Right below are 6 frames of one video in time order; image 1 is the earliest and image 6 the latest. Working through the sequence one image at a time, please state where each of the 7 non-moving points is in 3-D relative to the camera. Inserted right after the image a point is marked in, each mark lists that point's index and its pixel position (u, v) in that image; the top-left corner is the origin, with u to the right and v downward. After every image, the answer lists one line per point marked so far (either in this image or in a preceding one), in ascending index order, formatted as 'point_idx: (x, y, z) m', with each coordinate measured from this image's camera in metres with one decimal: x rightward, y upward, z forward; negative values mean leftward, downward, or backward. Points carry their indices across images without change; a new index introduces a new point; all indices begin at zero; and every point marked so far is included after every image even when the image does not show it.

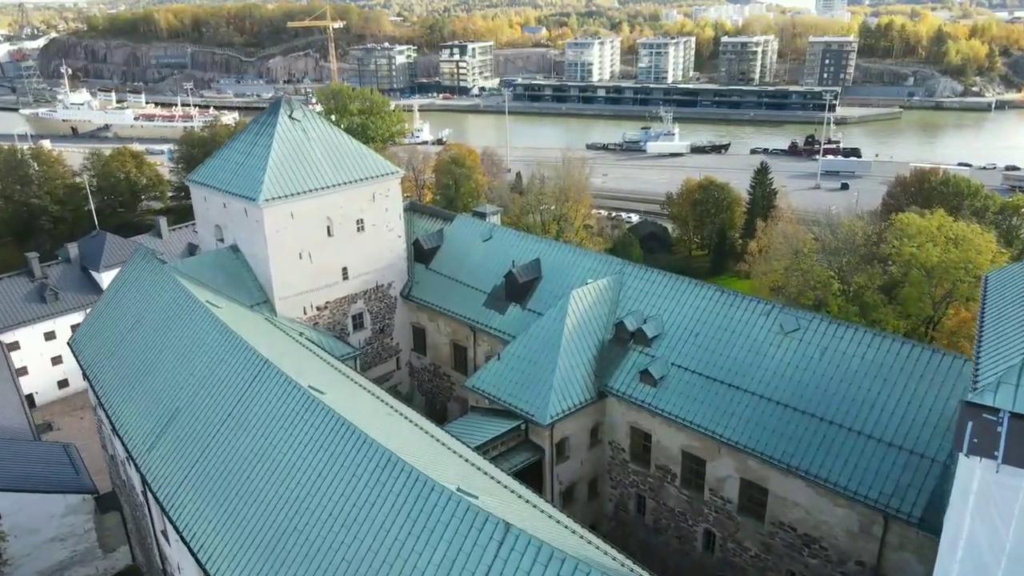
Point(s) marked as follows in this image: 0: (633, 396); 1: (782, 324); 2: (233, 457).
0: (+3.1, -2.8, +19.0) m
1: (+6.6, -0.9, +17.9) m
2: (-5.6, -3.4, +14.8) m
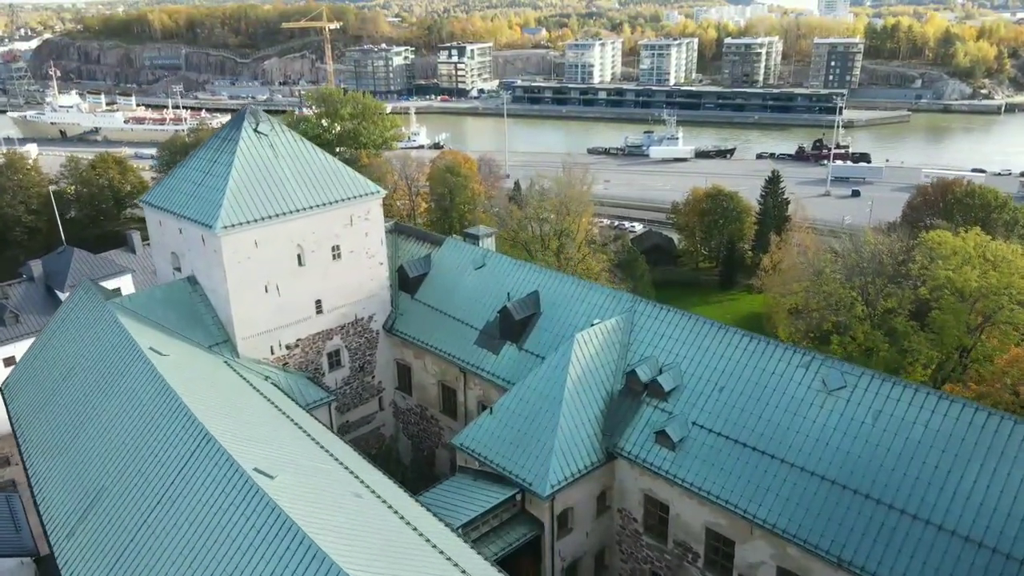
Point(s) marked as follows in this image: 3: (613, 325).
0: (+3.0, -3.8, +16.2) m
1: (+6.4, -1.9, +15.2) m
2: (-5.7, -4.4, +12.0) m
3: (+2.5, -0.9, +18.2) m
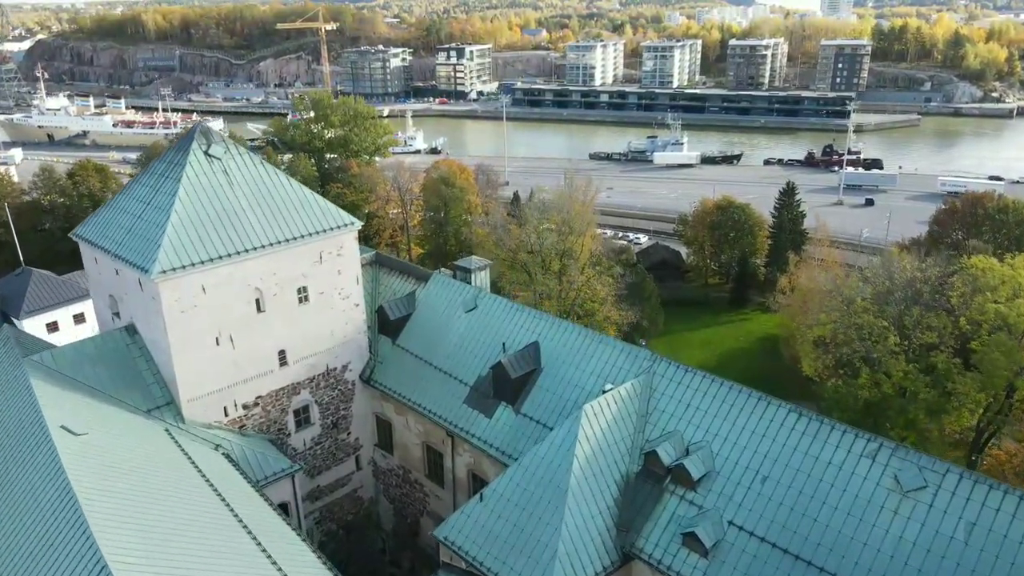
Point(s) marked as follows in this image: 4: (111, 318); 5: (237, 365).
0: (+2.9, -5.0, +13.1) m
1: (+6.3, -3.1, +12.1) m
2: (-5.8, -5.6, +8.9) m
3: (+2.4, -2.1, +15.1) m
4: (-9.9, -0.7, +18.3) m
5: (-6.5, -1.8, +17.4) m
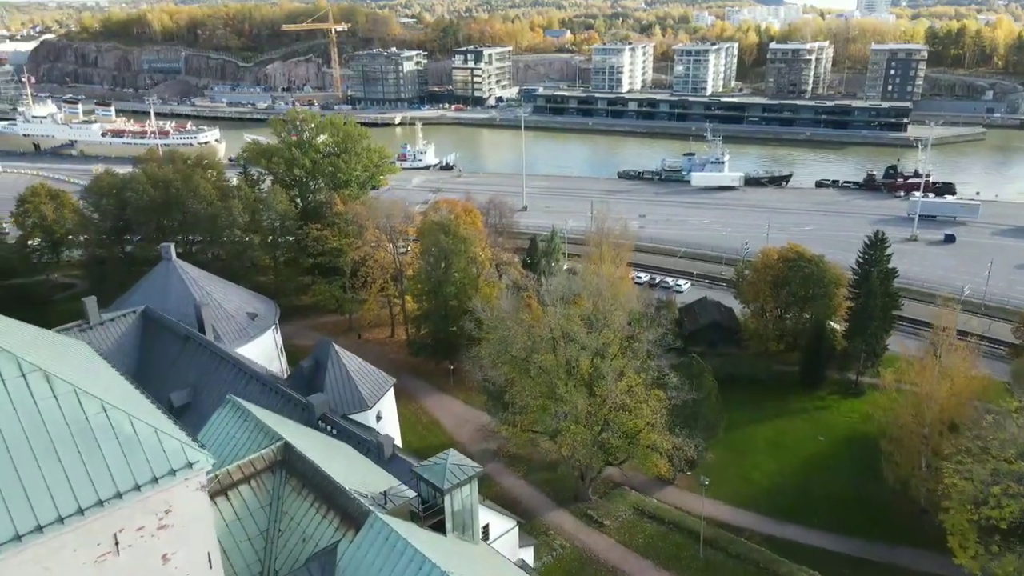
0: (+2.7, -8.9, +3.4) m
1: (+6.1, -7.1, +2.3) m
2: (-6.2, -9.4, -0.6) m
3: (+2.3, -6.0, +5.4) m
4: (-10.0, -4.5, +8.9) m
5: (-6.6, -5.6, +8.0) m
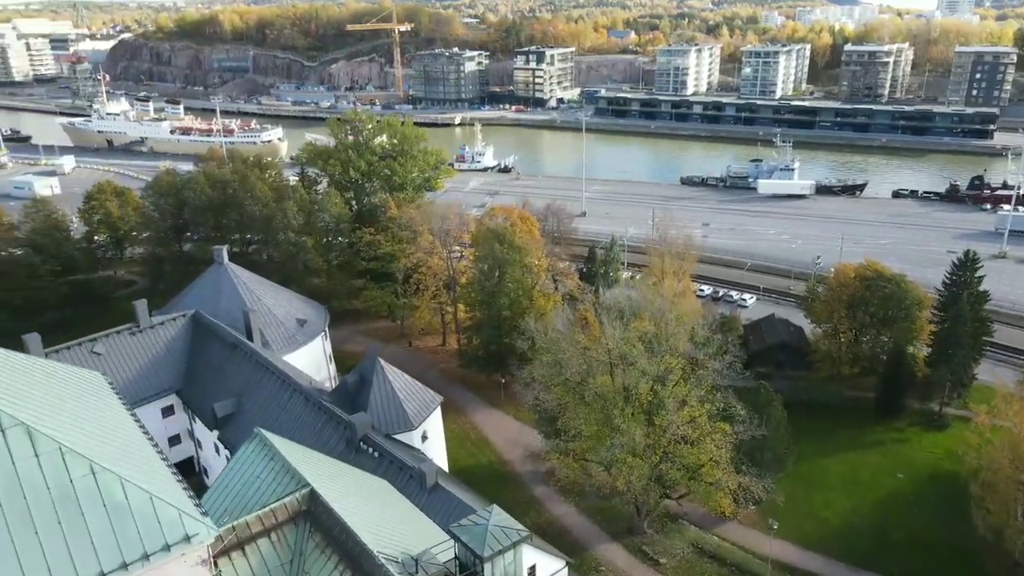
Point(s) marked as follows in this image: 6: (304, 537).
0: (+2.6, -9.6, +1.6) m
1: (+6.0, -7.8, +0.3) m
2: (-6.6, -9.8, -1.6) m
3: (+2.4, -6.7, +3.6) m
4: (-9.5, -4.8, +8.1) m
5: (-6.2, -6.0, +6.9) m
6: (-3.2, -4.0, +11.3) m
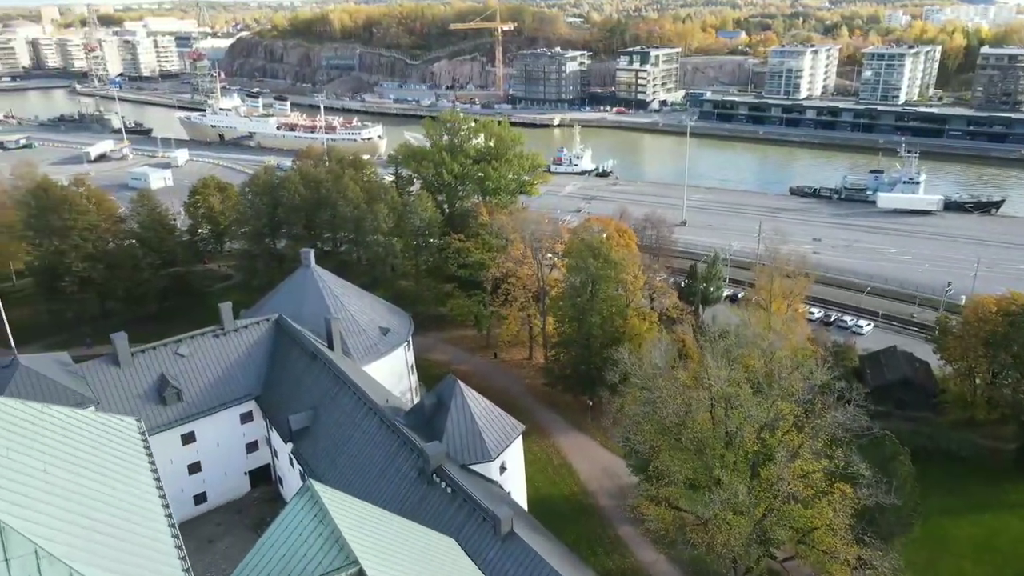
0: (+2.1, -10.4, -0.7) m
1: (+5.4, -8.8, -2.5) m
2: (-7.4, -10.2, -2.8) m
3: (+2.3, -7.5, +1.3) m
4: (-8.8, -5.1, +7.1) m
5: (-5.8, -6.5, +5.6) m
6: (-2.2, -4.6, +9.5) m
